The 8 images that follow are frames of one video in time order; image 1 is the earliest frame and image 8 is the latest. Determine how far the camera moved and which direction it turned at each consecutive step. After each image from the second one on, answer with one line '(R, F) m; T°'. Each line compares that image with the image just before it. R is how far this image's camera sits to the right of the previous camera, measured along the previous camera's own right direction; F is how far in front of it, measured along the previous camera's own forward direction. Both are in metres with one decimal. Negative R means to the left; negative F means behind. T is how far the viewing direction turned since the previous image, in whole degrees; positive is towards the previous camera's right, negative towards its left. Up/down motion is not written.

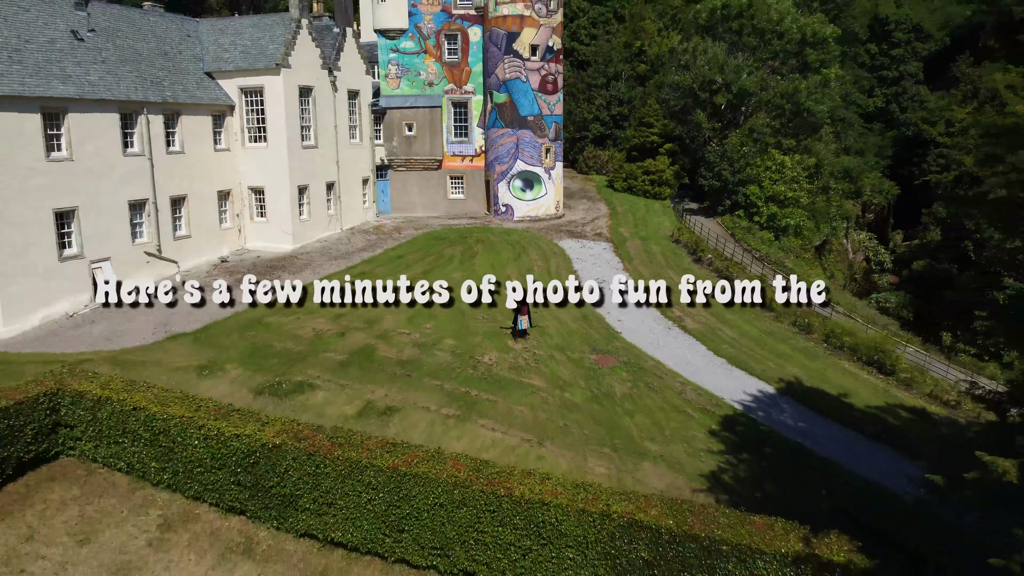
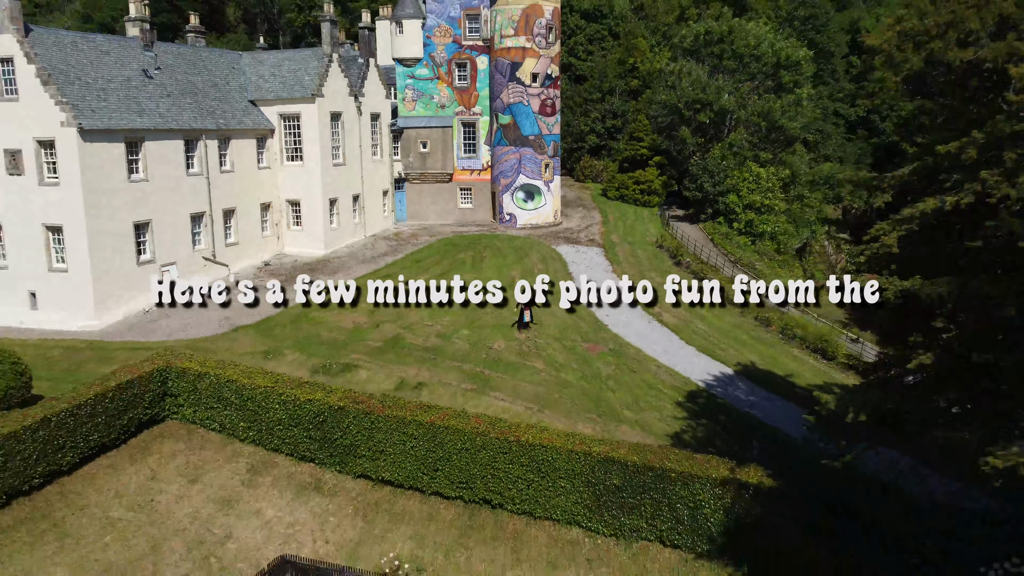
(-0.1, -2.6) m; 0°
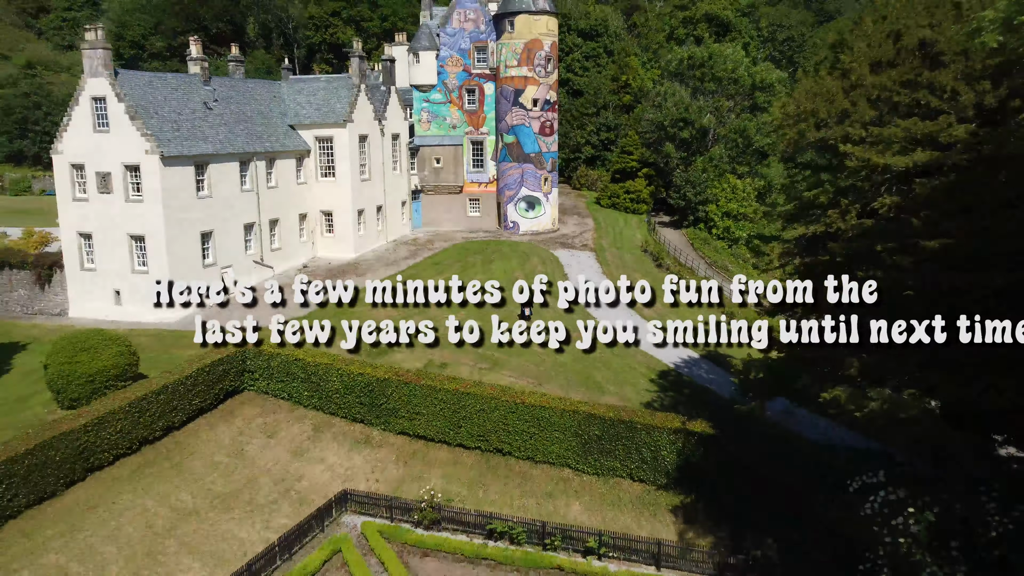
(-0.1, -3.2) m; 0°
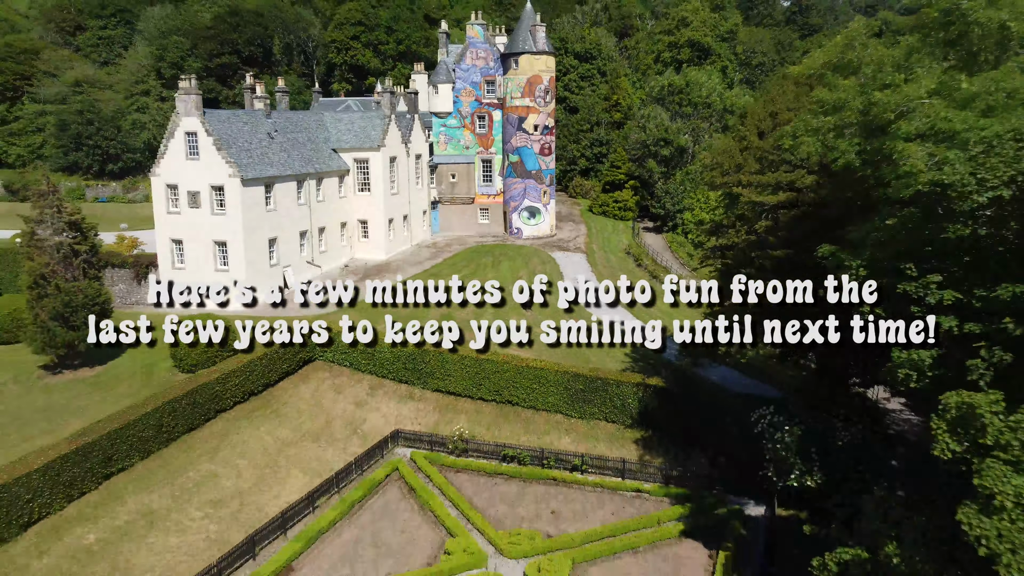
(-0.2, -4.8) m; 0°
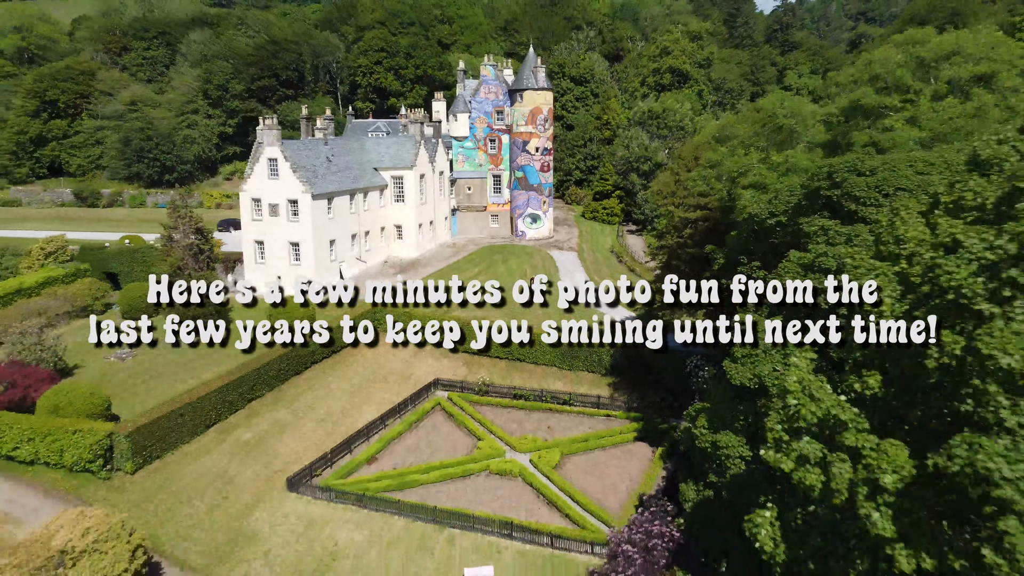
(-0.3, -6.9) m; 0°
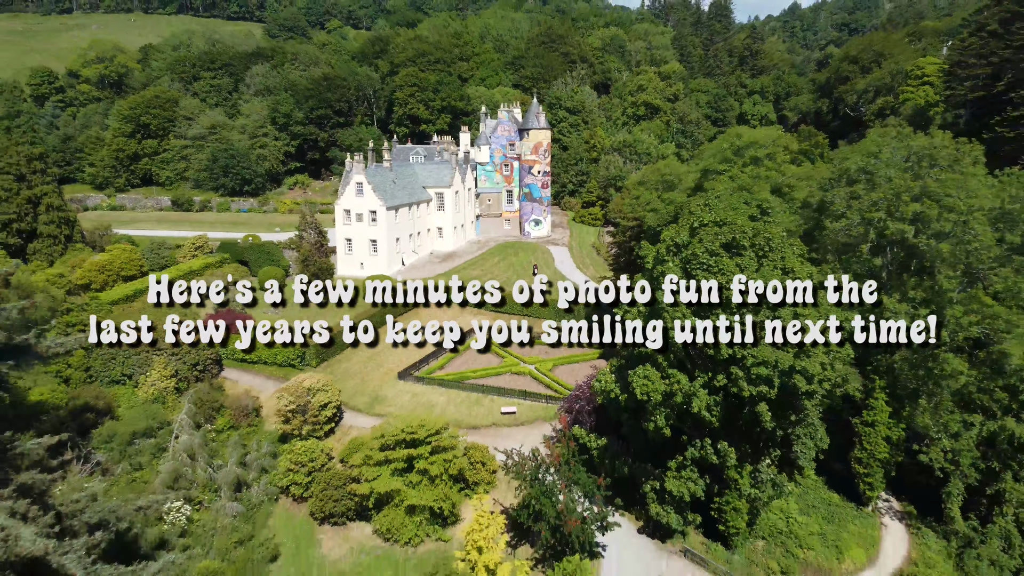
(-0.5, -13.9) m; 0°
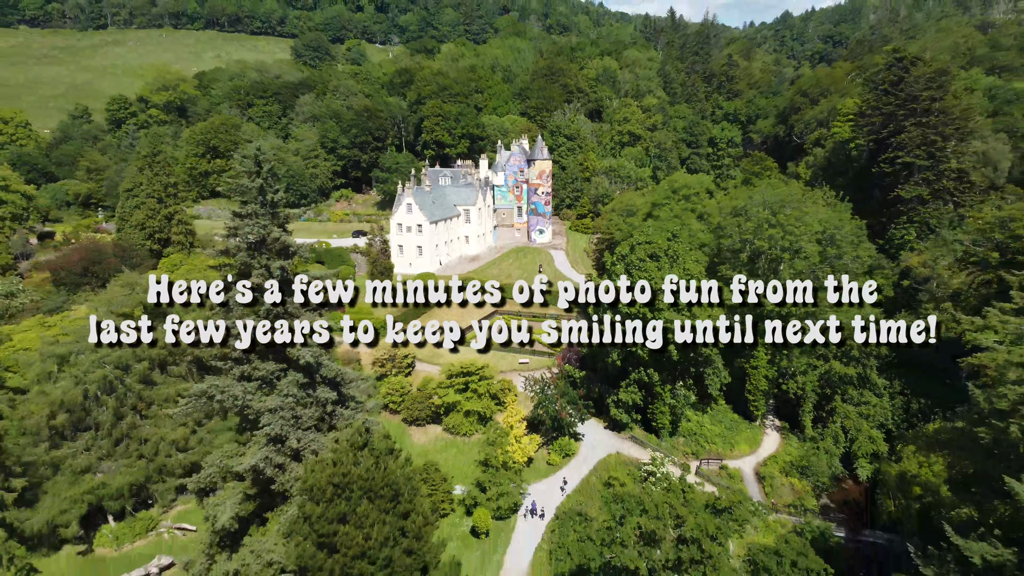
(-0.8, -14.9) m; 0°
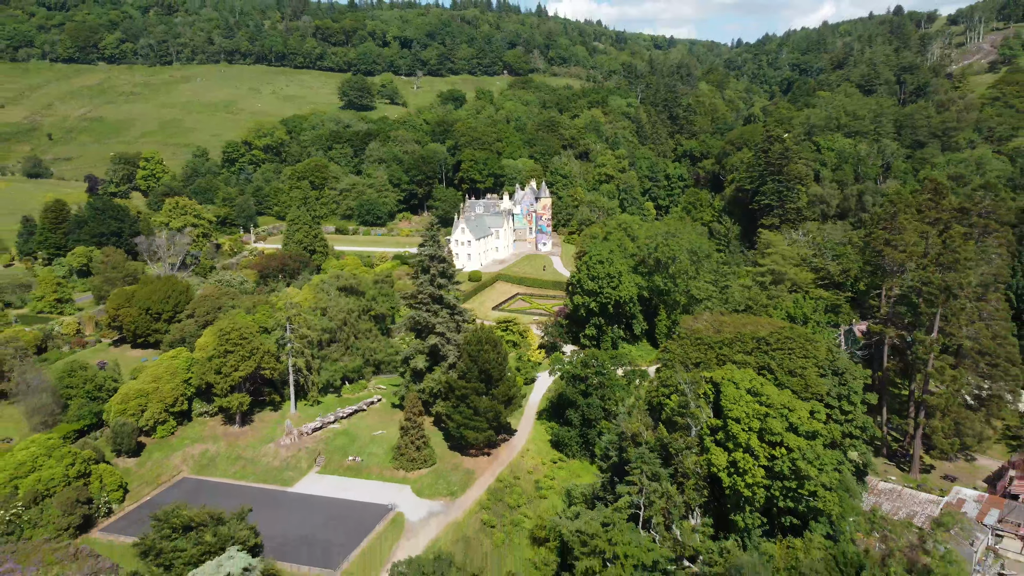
(-1.6, -35.7) m; 0°
